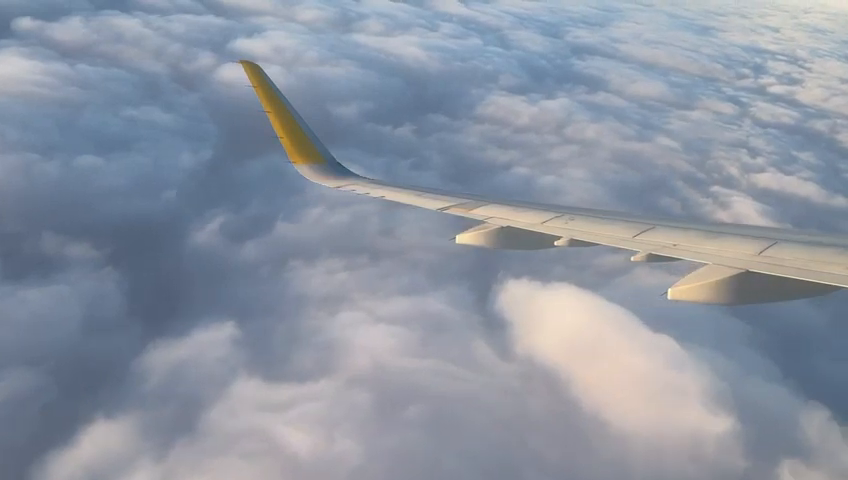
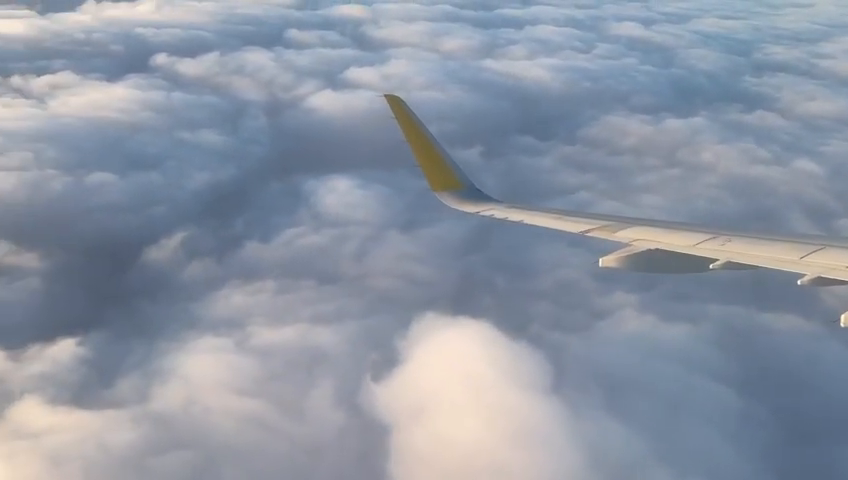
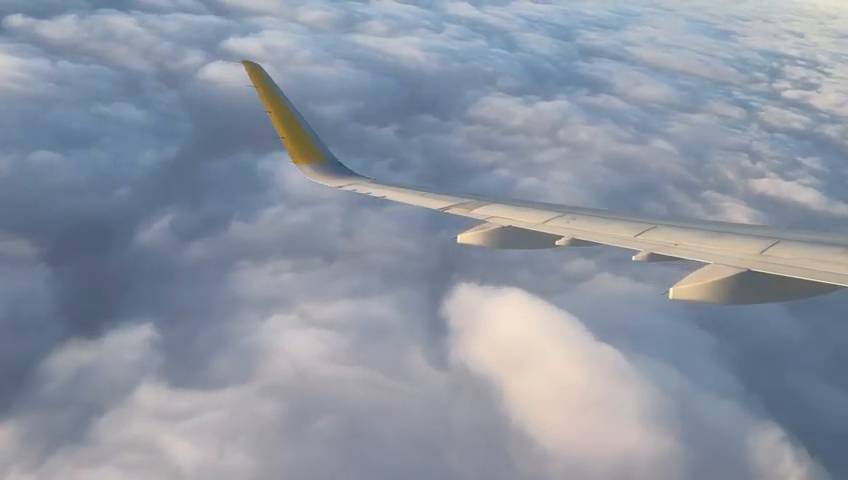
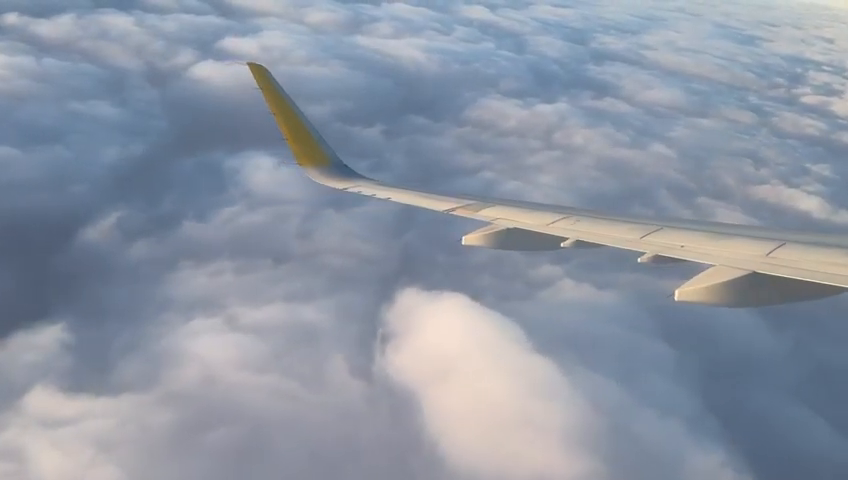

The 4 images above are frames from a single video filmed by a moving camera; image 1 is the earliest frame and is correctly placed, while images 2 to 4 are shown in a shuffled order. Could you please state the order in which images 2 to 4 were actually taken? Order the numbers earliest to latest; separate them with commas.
3, 4, 2
